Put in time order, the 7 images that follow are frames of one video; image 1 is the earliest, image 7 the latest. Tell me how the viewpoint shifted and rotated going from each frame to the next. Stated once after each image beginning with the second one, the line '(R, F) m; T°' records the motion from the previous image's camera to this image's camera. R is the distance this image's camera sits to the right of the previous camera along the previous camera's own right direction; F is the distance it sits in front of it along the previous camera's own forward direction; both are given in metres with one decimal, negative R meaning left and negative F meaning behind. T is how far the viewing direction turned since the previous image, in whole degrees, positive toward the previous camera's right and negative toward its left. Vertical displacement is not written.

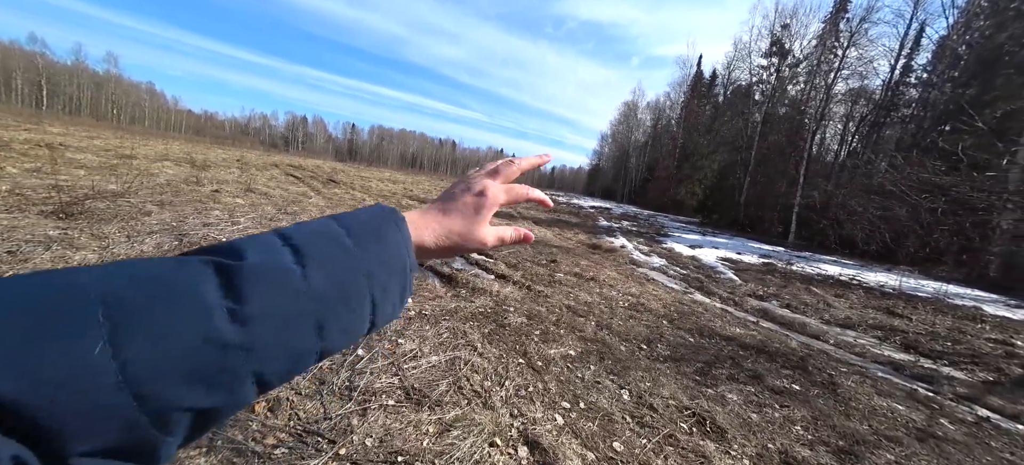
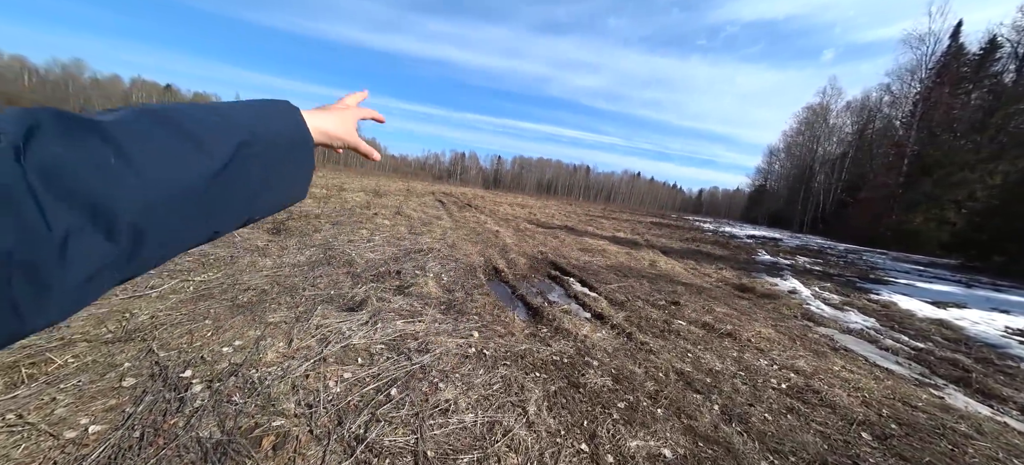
(+0.6, +1.0) m; -23°
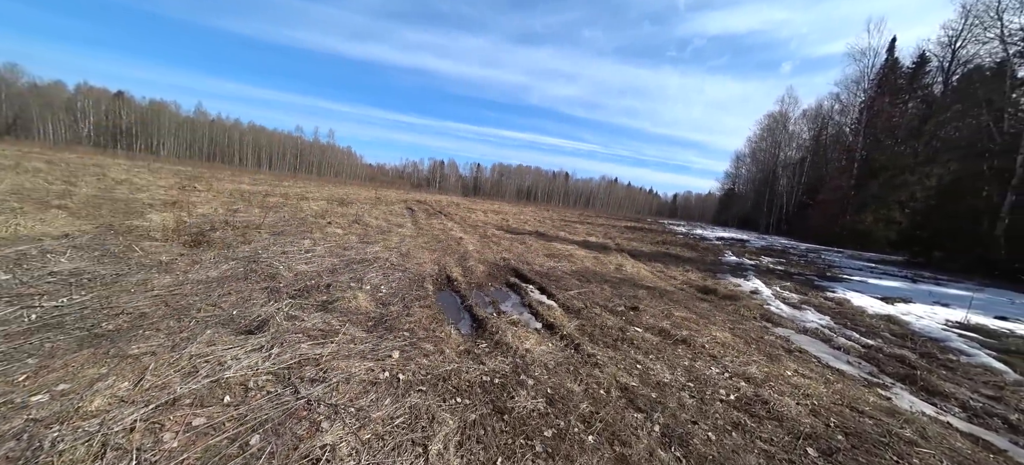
(+0.7, +0.5) m; +3°
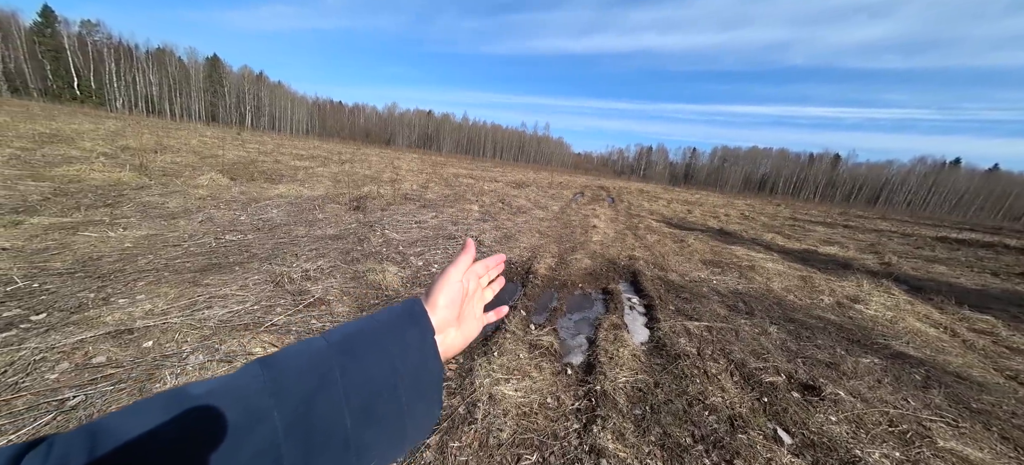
(+1.7, +2.1) m; -34°
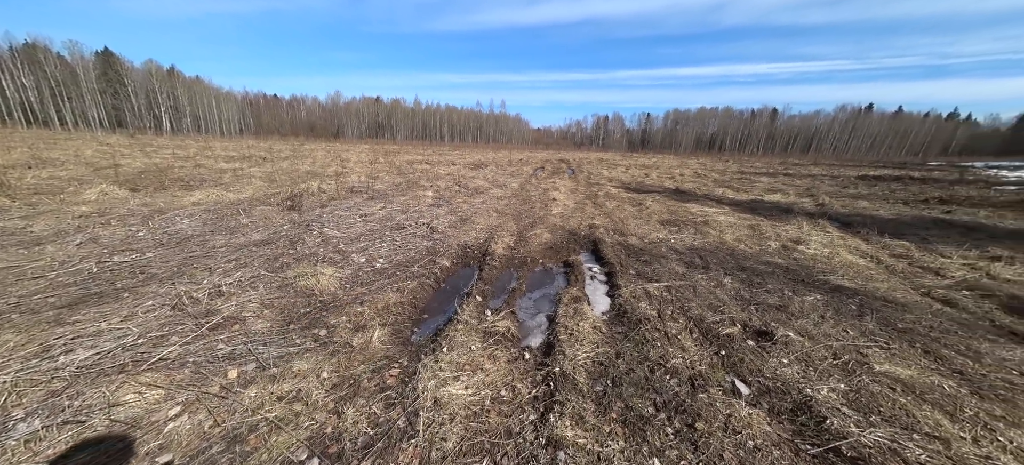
(+0.3, +0.3) m; +5°
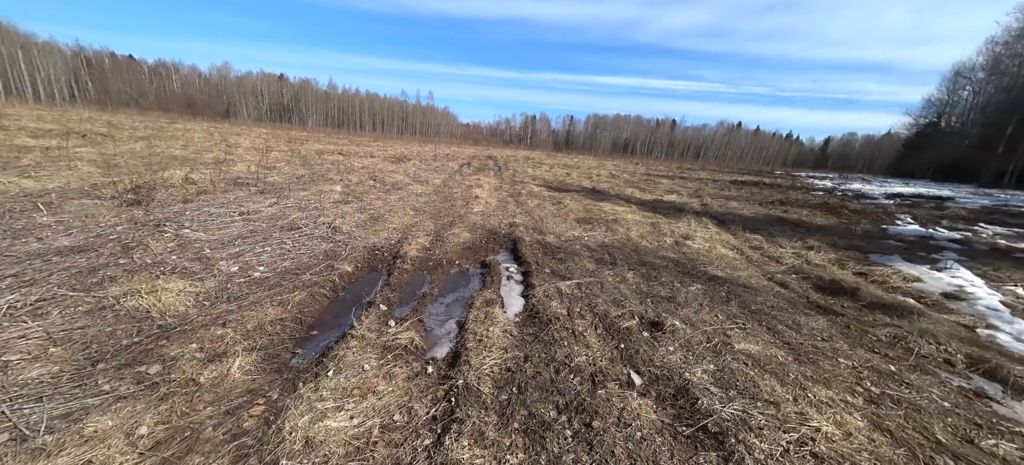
(+0.2, +0.1) m; +12°
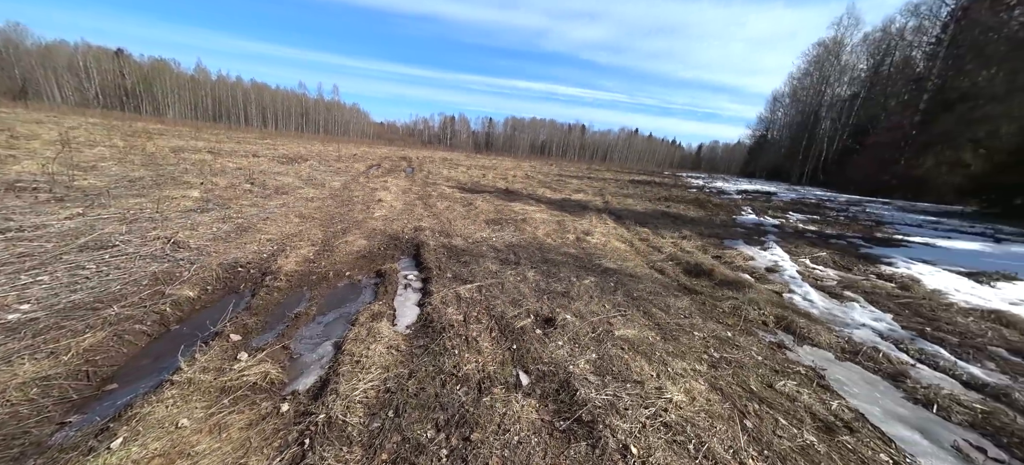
(+0.4, +0.1) m; +13°
